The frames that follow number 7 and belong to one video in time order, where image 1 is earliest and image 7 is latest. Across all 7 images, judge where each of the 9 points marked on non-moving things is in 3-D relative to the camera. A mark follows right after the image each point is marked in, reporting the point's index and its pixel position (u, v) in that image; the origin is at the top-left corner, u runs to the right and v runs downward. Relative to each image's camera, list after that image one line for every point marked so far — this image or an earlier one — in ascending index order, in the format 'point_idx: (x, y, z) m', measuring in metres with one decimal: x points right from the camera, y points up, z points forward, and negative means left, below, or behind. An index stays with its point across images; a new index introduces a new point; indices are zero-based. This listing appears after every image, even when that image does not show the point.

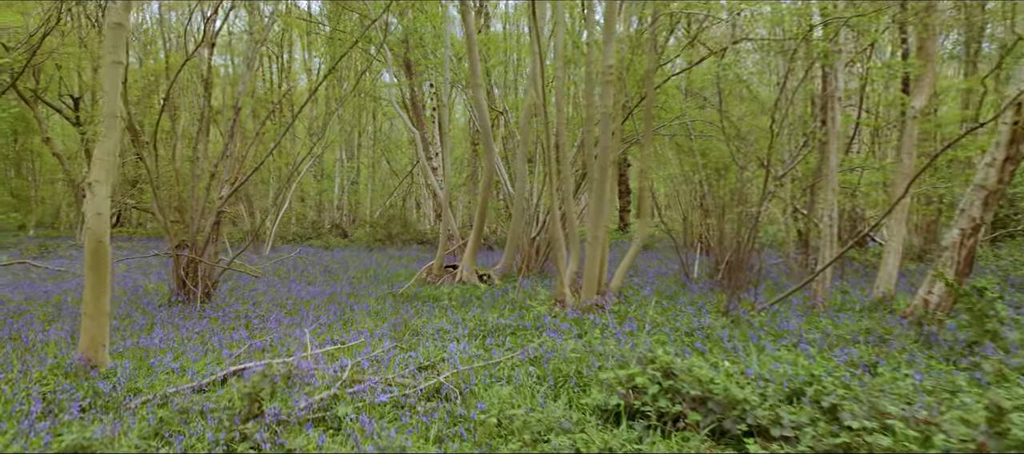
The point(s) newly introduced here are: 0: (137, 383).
0: (-1.8, -0.7, +3.5) m
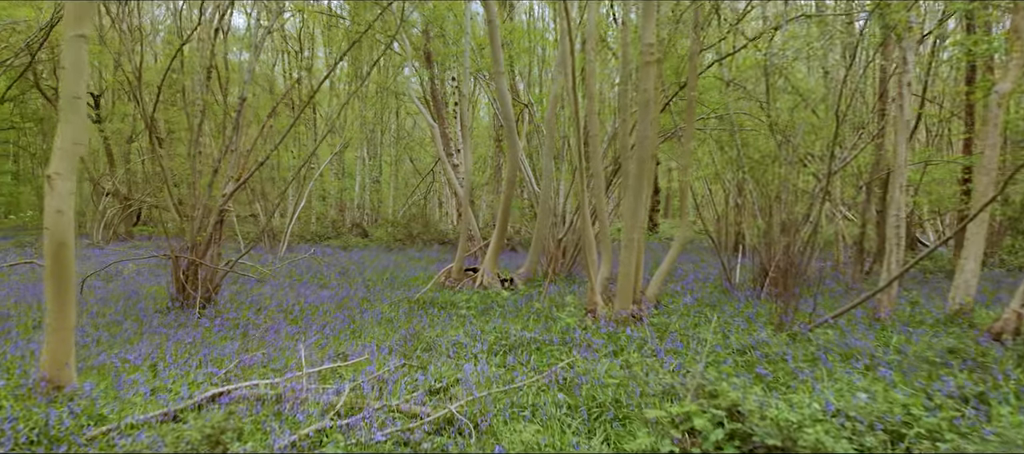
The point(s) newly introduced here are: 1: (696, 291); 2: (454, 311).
0: (-1.7, -0.7, +3.0) m
1: (+1.5, -0.5, +5.8) m
2: (-0.4, -0.7, +5.6) m
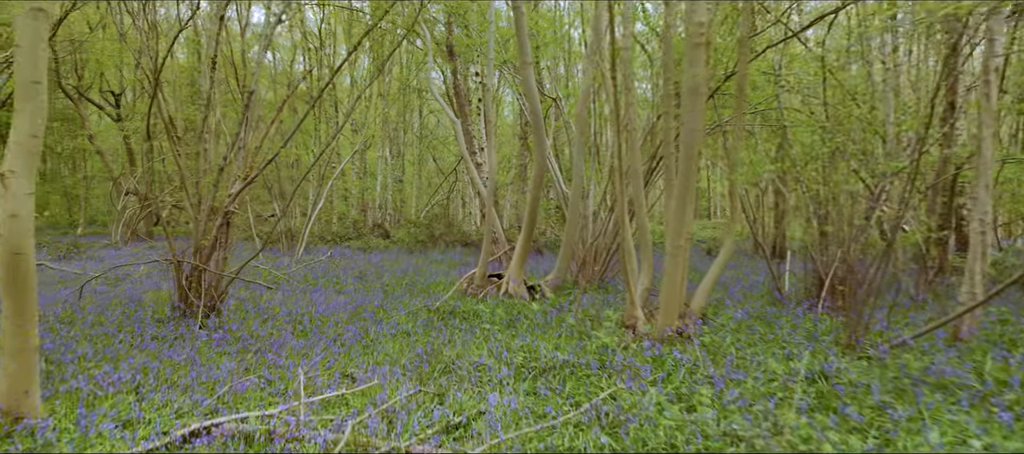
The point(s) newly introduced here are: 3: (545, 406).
0: (-1.6, -0.8, +2.5) m
1: (+1.7, -0.5, +5.2) m
2: (-0.2, -0.7, +5.1) m
3: (+0.1, -0.7, +3.0) m
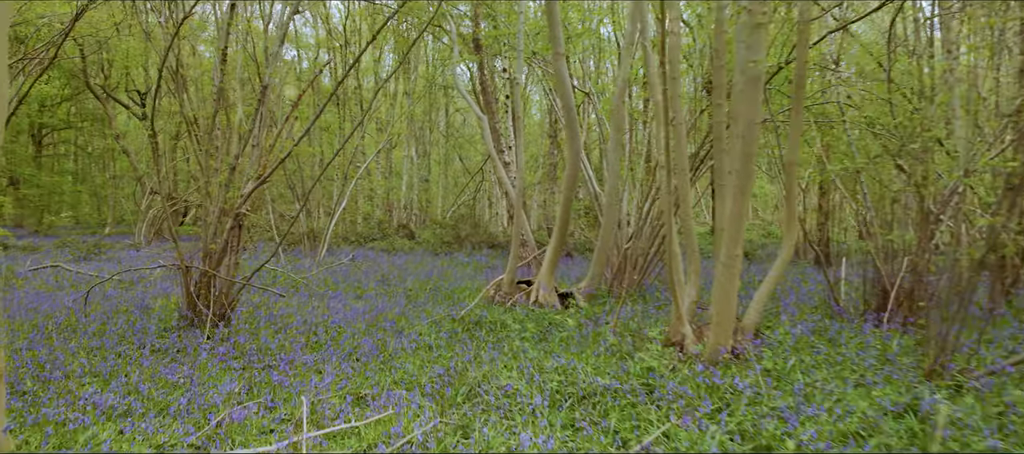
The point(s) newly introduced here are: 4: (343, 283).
0: (-1.5, -0.8, +2.1) m
1: (+1.9, -0.6, +4.7) m
2: (0.0, -0.7, +4.7) m
3: (+0.3, -0.8, +2.6) m
4: (-1.9, -0.6, +8.2) m
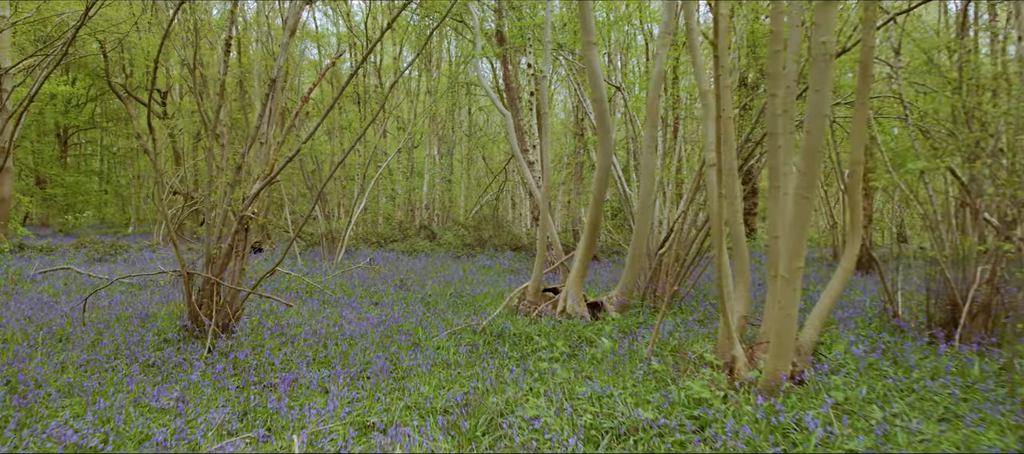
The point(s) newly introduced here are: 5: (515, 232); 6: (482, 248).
0: (-1.4, -0.8, +1.8) m
1: (+2.0, -0.6, +4.2) m
2: (+0.1, -0.7, +4.3) m
3: (+0.3, -0.8, +2.1) m
4: (-1.6, -0.7, +7.8) m
5: (+0.1, -0.1, +15.5) m
6: (-0.6, -0.4, +14.8) m
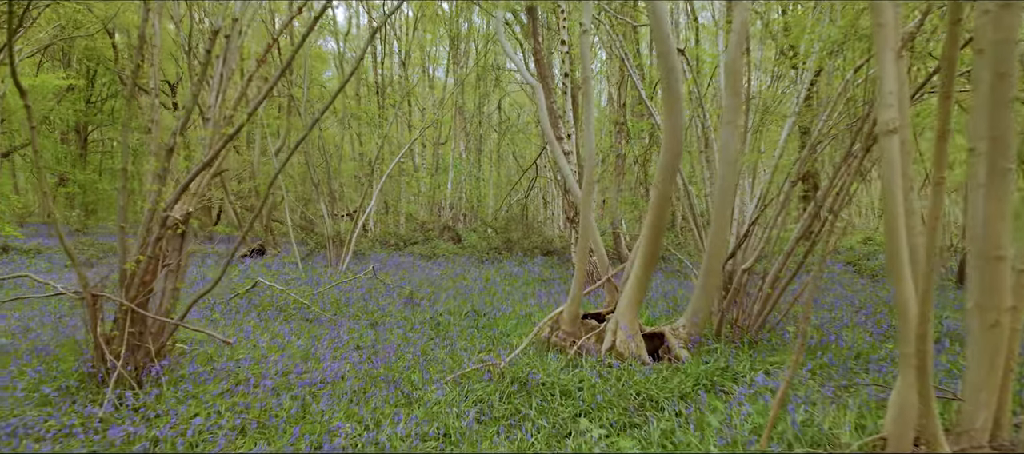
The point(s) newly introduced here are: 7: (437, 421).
0: (-1.4, -0.8, +0.4) m
1: (+2.1, -0.7, +2.7) m
2: (+0.2, -0.8, +2.8) m
3: (+0.4, -0.8, +0.6) m
4: (-1.4, -0.7, +6.4) m
5: (+0.7, -0.1, +14.0) m
6: (0.0, -0.4, +13.4) m
7: (-0.3, -0.8, +3.0) m
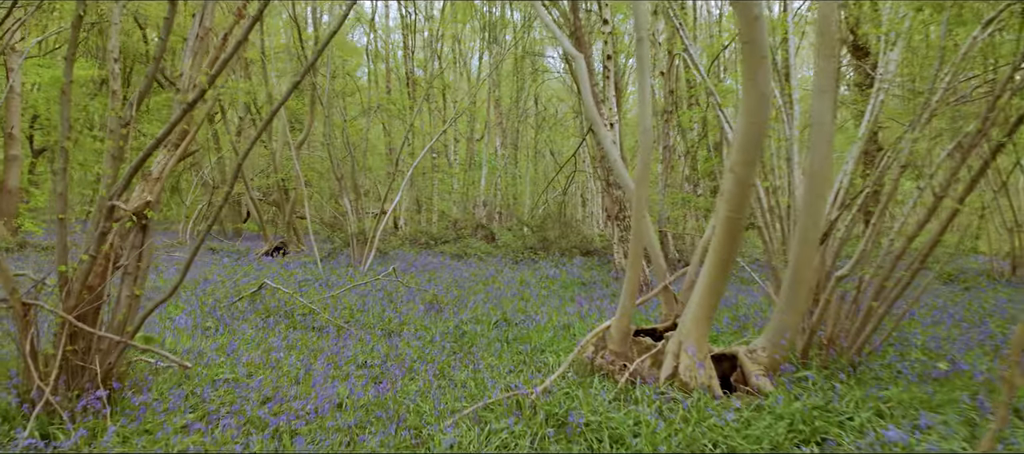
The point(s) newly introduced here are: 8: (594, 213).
0: (-1.4, -0.8, -0.4) m
1: (+2.2, -0.6, +1.8) m
2: (+0.3, -0.8, +2.0) m
3: (+0.3, -0.8, -0.2) m
4: (-1.1, -0.6, +5.7) m
5: (+1.3, -0.1, +13.1) m
6: (+0.6, -0.4, +12.6) m
7: (-0.2, -0.8, +2.2) m
8: (+1.8, +0.3, +16.2) m
